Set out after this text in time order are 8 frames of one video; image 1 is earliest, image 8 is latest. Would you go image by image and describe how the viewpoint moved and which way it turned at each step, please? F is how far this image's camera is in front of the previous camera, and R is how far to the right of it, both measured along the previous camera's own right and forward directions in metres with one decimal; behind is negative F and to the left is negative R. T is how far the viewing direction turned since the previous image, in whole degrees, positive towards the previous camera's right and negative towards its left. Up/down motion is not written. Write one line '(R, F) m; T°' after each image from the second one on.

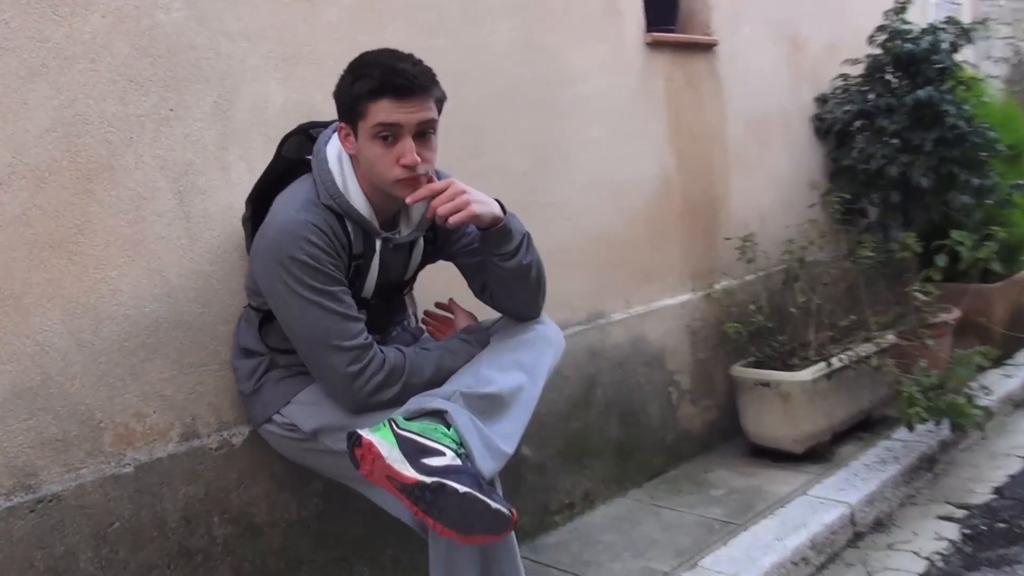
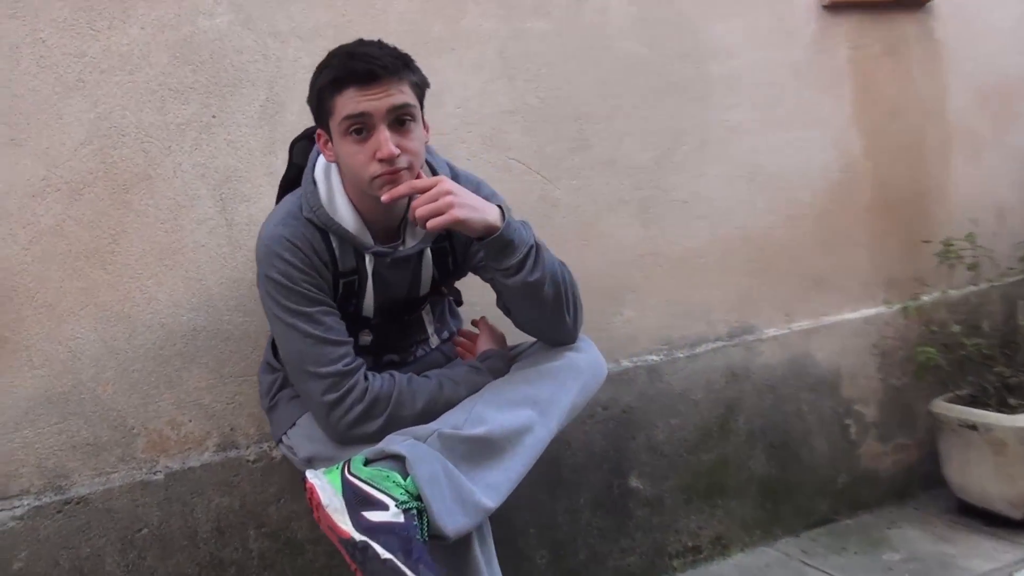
(+0.5, +0.3) m; -19°
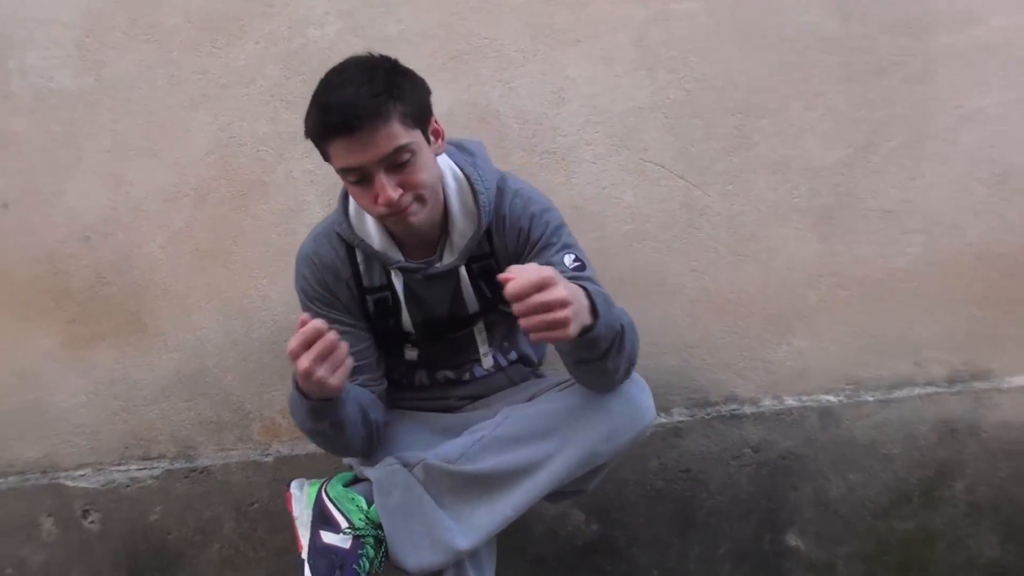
(+0.7, +0.3) m; -28°
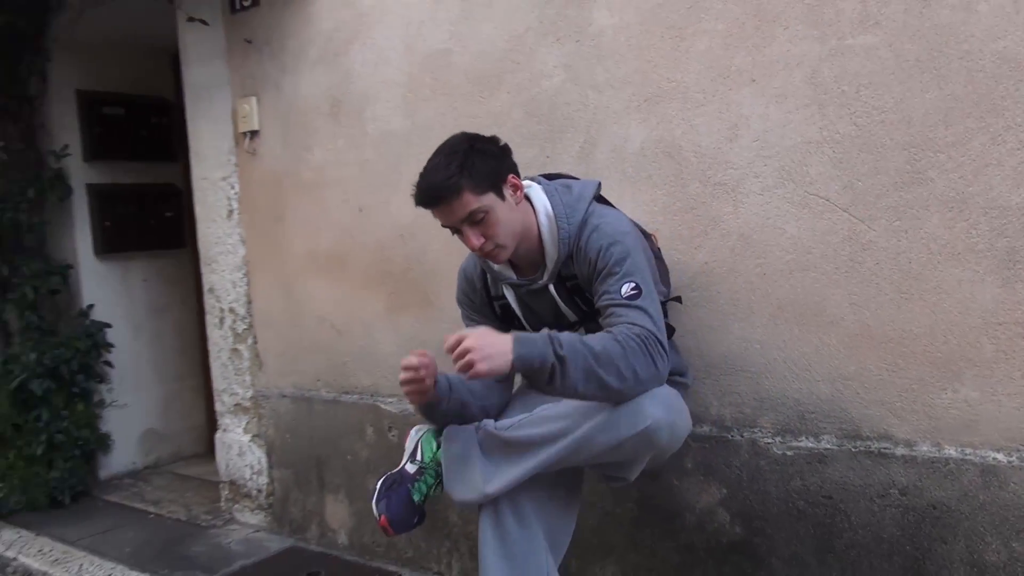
(+1.1, -0.1) m; -36°
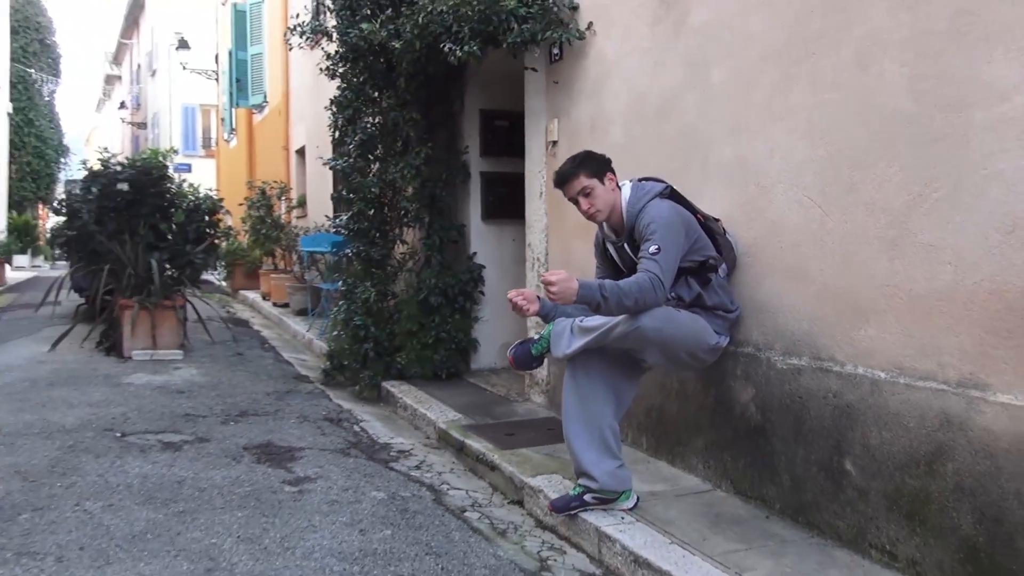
(+1.5, -1.2) m; -30°
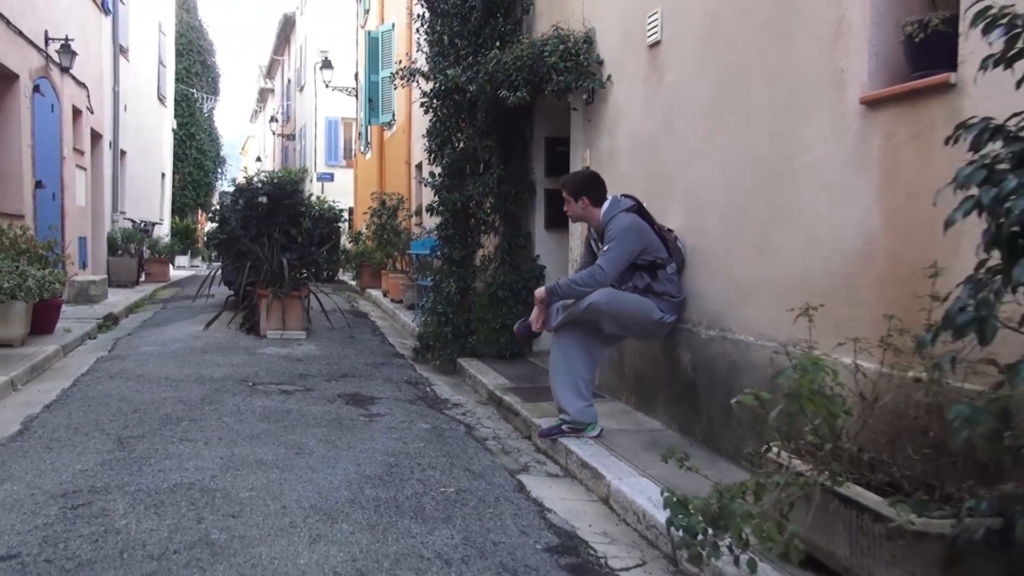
(+0.7, -1.4) m; -8°
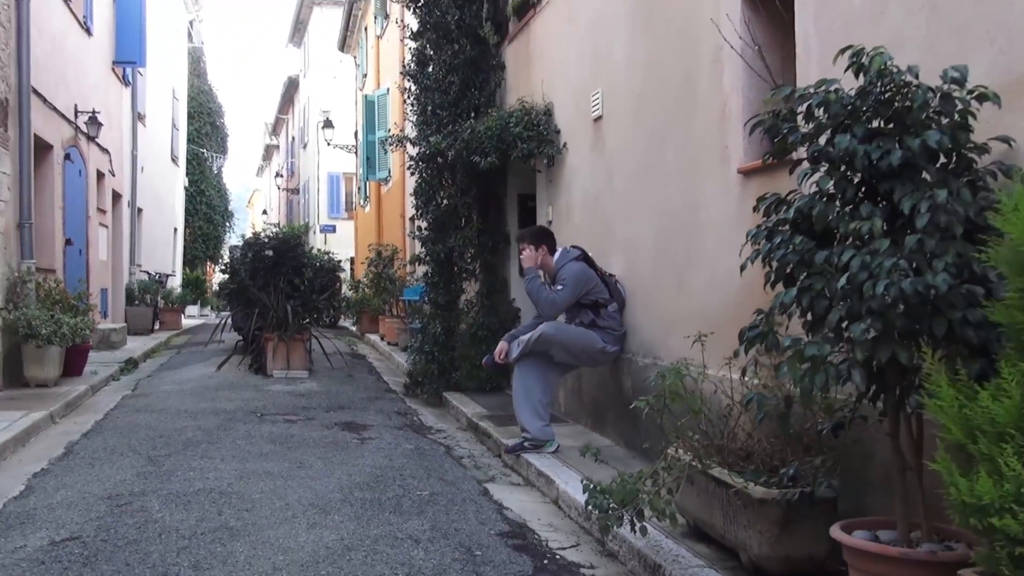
(+0.2, -0.9) m; 0°
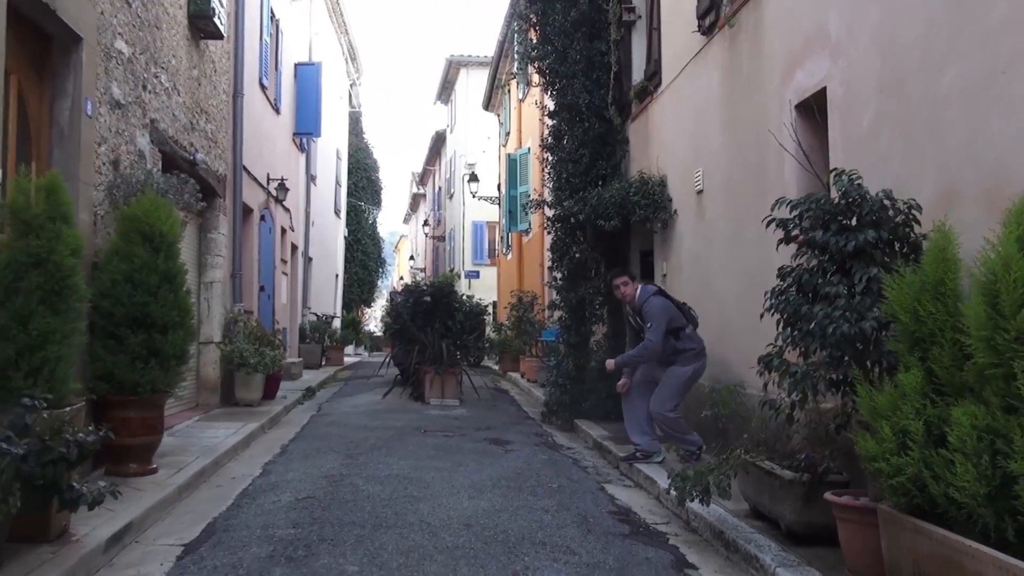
(+0.2, -1.6) m; -9°
